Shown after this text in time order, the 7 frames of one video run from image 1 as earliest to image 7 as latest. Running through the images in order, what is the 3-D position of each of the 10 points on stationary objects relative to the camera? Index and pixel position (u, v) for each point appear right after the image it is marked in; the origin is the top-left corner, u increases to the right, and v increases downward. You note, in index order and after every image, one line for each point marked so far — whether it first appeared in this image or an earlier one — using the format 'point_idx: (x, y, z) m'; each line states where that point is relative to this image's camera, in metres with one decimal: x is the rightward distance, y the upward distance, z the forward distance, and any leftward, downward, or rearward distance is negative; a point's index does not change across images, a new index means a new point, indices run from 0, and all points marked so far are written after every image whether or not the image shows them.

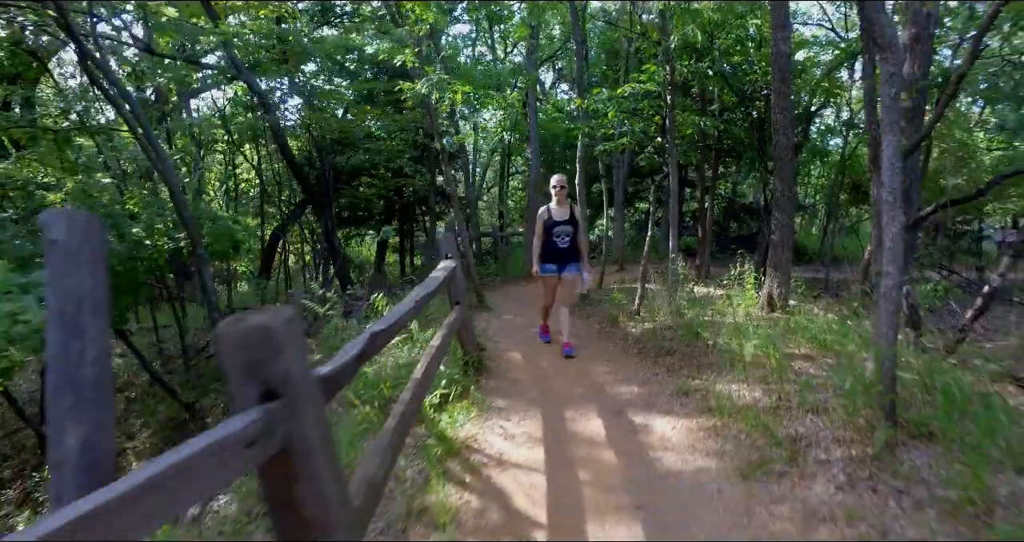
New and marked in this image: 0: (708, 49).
0: (+3.2, +3.7, +9.8) m
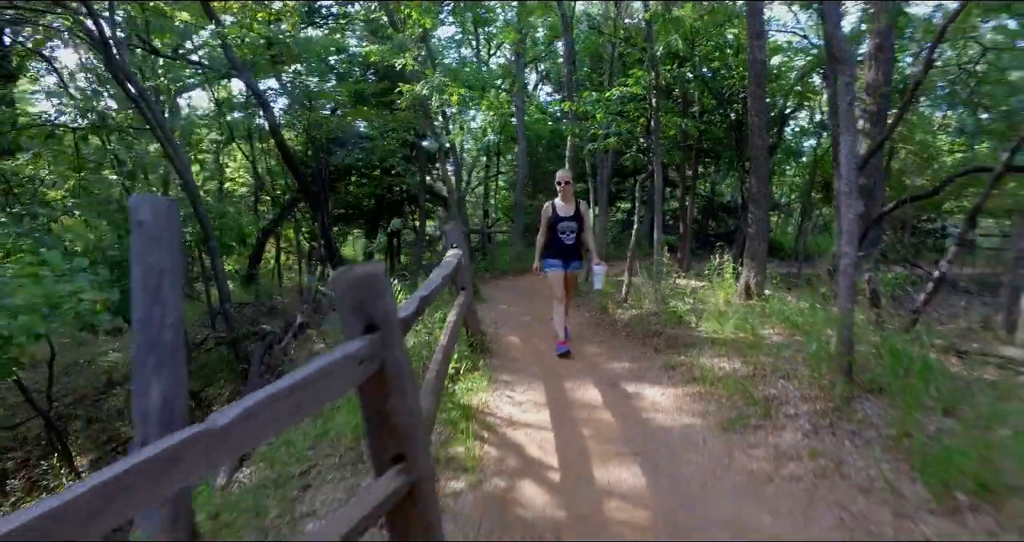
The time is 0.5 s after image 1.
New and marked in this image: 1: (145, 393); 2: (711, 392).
0: (+3.1, +3.8, +10.4) m
1: (-1.9, -0.6, +3.1) m
2: (+1.5, -0.9, +4.6) m
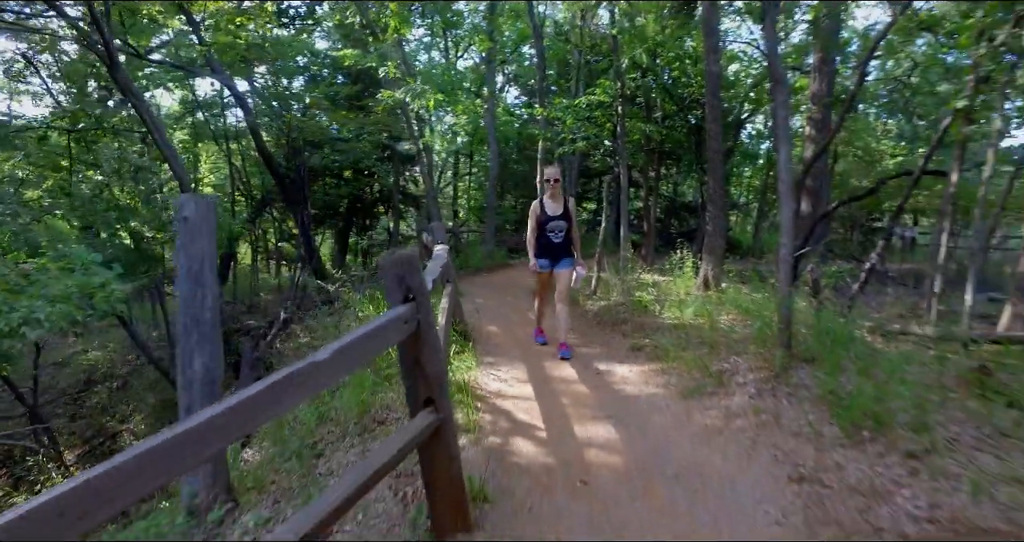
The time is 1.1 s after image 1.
0: (+2.6, +3.9, +11.2) m
1: (-1.9, -0.5, +3.5) m
2: (+1.4, -0.8, +5.2) m
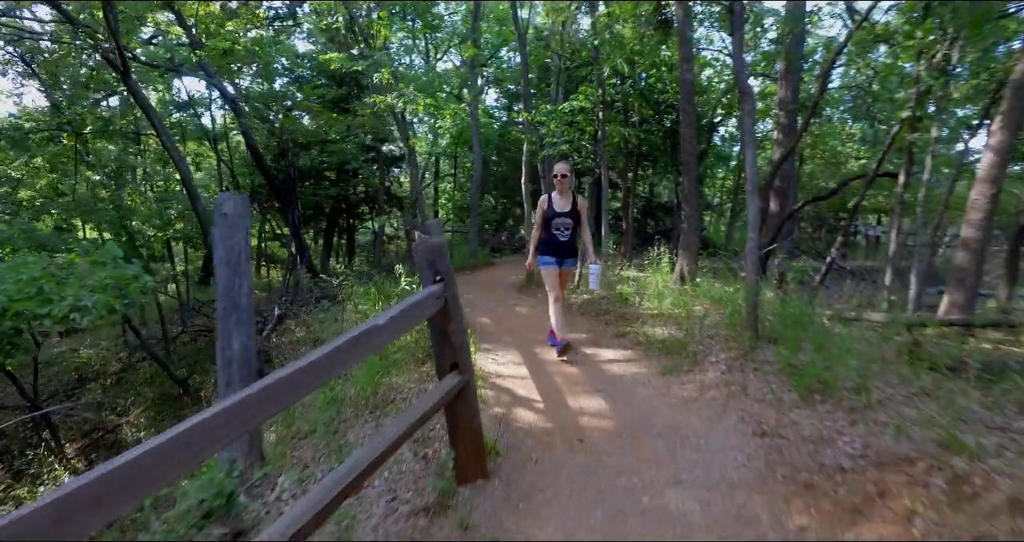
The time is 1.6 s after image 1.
0: (+2.3, +4.0, +11.8) m
1: (-1.9, -0.5, +4.0) m
2: (+1.4, -0.8, +5.8) m
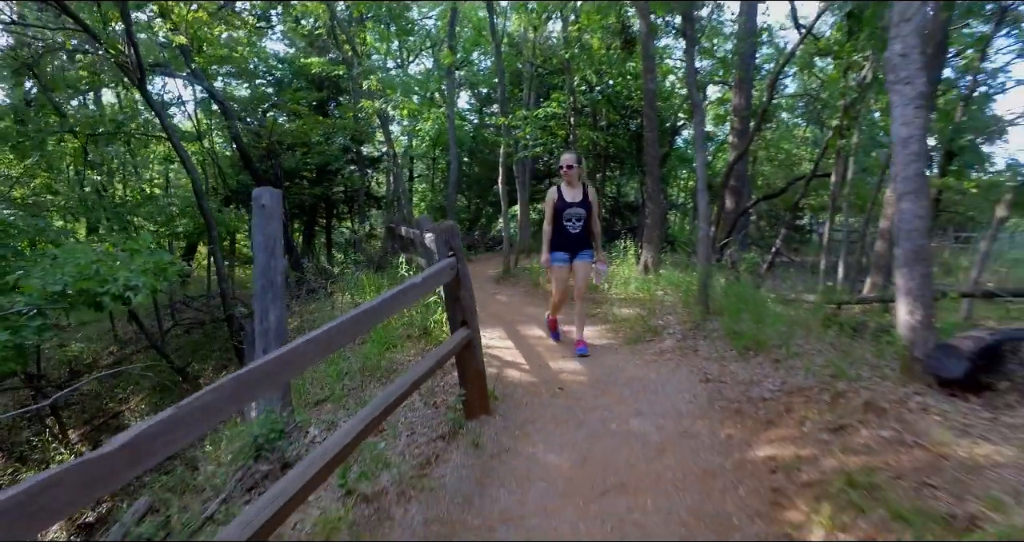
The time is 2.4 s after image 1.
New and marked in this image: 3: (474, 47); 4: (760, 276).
0: (+1.8, +4.1, +12.8) m
1: (-2.0, -0.3, +4.7) m
2: (+1.2, -0.6, +6.7) m
3: (-1.1, +6.3, +16.7) m
4: (+3.8, -0.1, +9.1) m
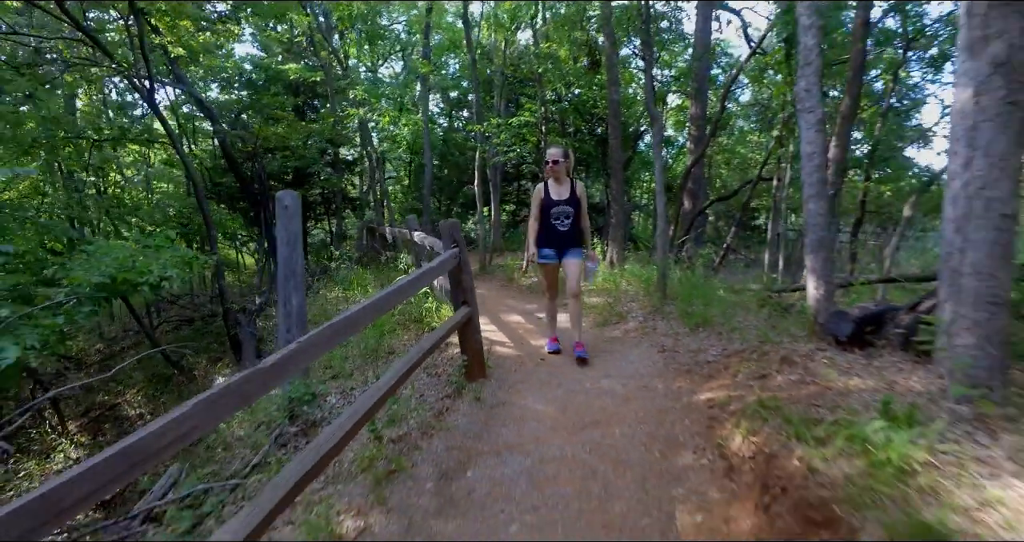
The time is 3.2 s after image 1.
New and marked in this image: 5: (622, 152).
0: (+1.2, +4.2, +13.7) m
1: (-2.1, -0.3, +5.5) m
2: (+1.0, -0.5, +7.6) m
3: (-1.9, +6.4, +17.5) m
4: (+3.4, 0.0, +10.2) m
5: (+2.3, +2.5, +12.6) m
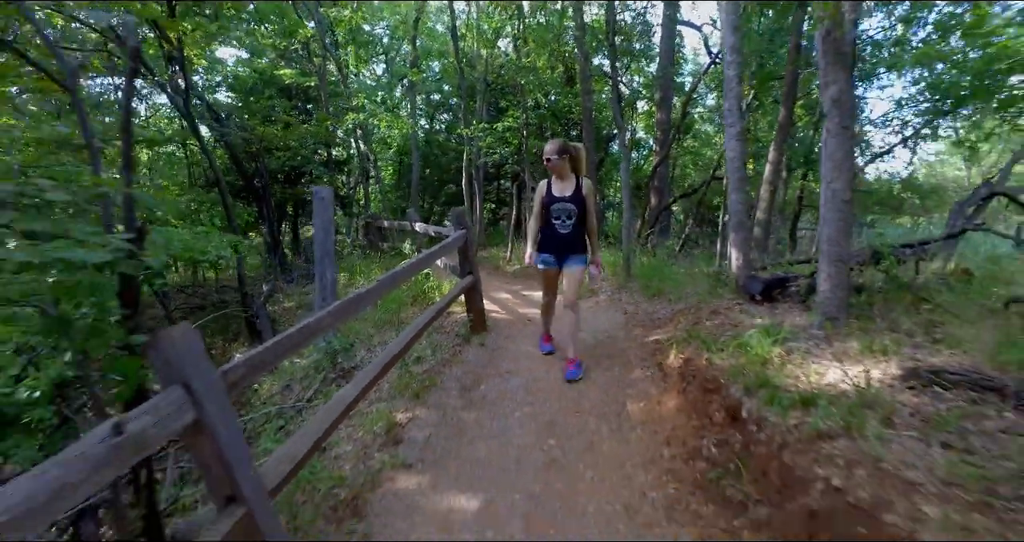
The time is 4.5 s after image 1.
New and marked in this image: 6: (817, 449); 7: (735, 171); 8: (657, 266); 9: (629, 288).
0: (+0.8, +4.4, +15.1) m
1: (-2.1, 0.0, +6.7) m
2: (+0.8, -0.3, +9.0) m
3: (-2.5, +6.6, +18.8) m
4: (+3.2, +0.3, +11.7) m
5: (+2.0, +2.8, +14.1) m
6: (+1.4, -0.8, +2.8) m
7: (+2.3, +1.0, +6.1) m
8: (+2.2, +0.1, +8.9) m
9: (+1.6, -0.2, +8.2) m
